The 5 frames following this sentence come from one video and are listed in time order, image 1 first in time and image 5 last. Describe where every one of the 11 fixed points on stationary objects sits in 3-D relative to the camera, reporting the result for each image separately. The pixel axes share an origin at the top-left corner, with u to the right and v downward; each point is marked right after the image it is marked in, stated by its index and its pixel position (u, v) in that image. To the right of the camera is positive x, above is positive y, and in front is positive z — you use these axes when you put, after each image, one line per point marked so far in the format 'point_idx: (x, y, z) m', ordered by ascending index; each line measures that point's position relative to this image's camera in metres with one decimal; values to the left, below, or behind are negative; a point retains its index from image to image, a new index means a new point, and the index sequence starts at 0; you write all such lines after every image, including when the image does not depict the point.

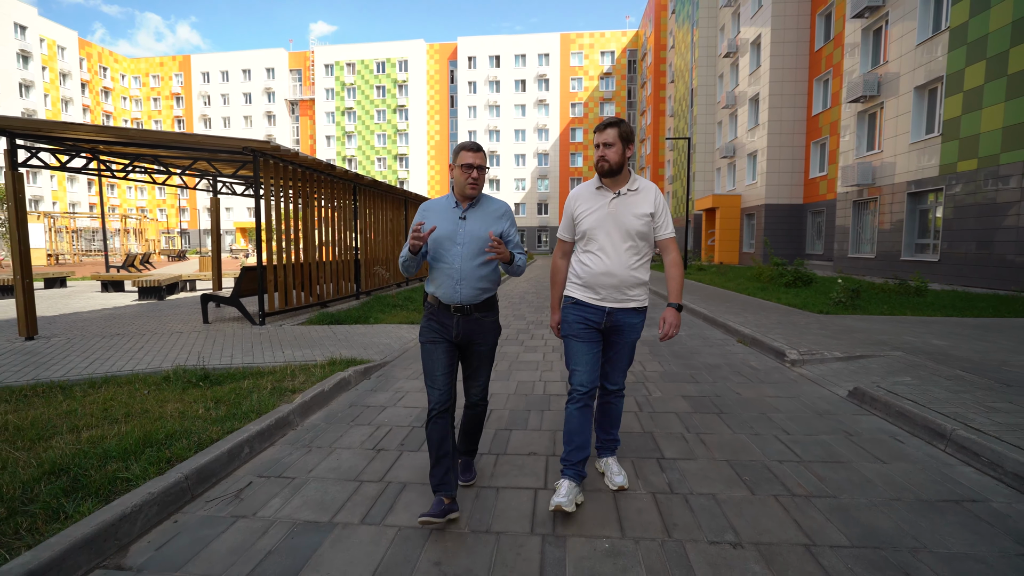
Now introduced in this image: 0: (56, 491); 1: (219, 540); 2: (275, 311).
0: (-2.7, -1.2, +3.0) m
1: (-1.6, -1.4, +2.8) m
2: (-4.5, -0.4, +9.5) m
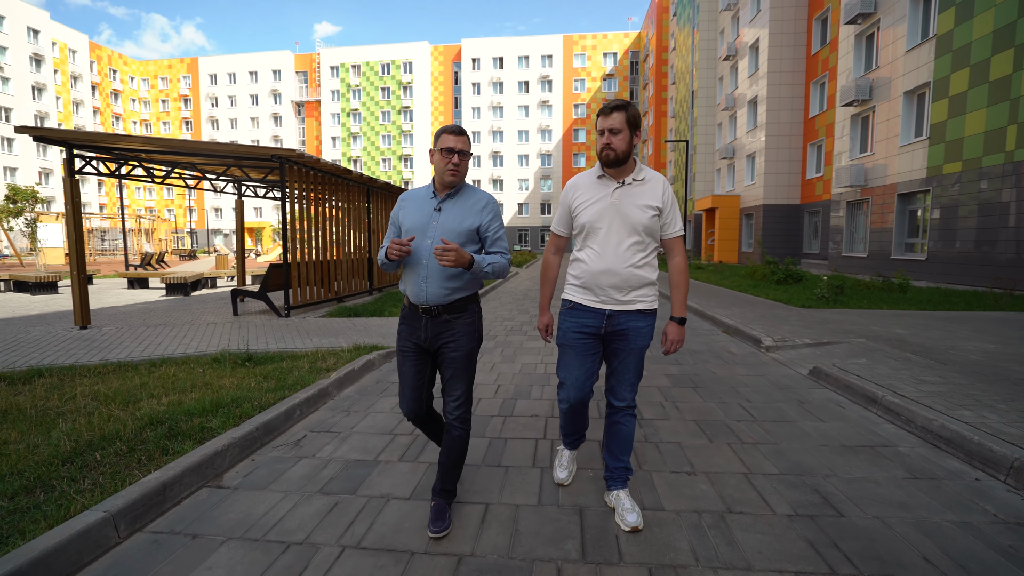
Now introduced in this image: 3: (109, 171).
0: (-2.6, -1.1, +3.8) m
1: (-1.6, -1.3, +3.6) m
2: (-4.5, -0.3, +10.3) m
3: (-7.2, +2.1, +8.9) m
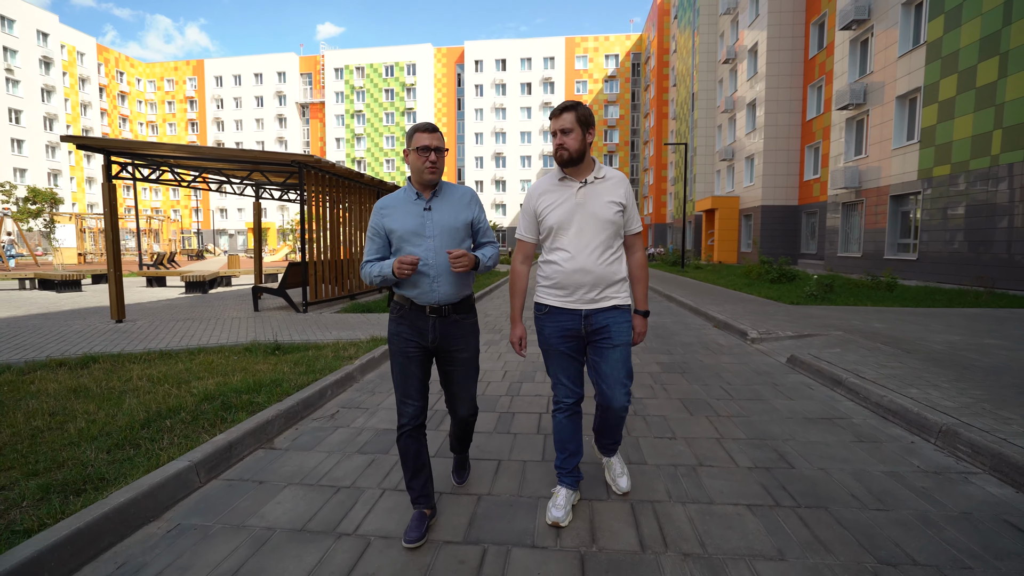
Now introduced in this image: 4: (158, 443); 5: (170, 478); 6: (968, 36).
0: (-2.6, -1.1, +4.4) m
1: (-1.5, -1.2, +4.2) m
2: (-4.4, -0.3, +10.9) m
3: (-7.2, +2.2, +9.5) m
4: (-2.6, -1.2, +3.7) m
5: (-2.2, -1.2, +3.1) m
6: (+14.6, +8.1, +15.9) m
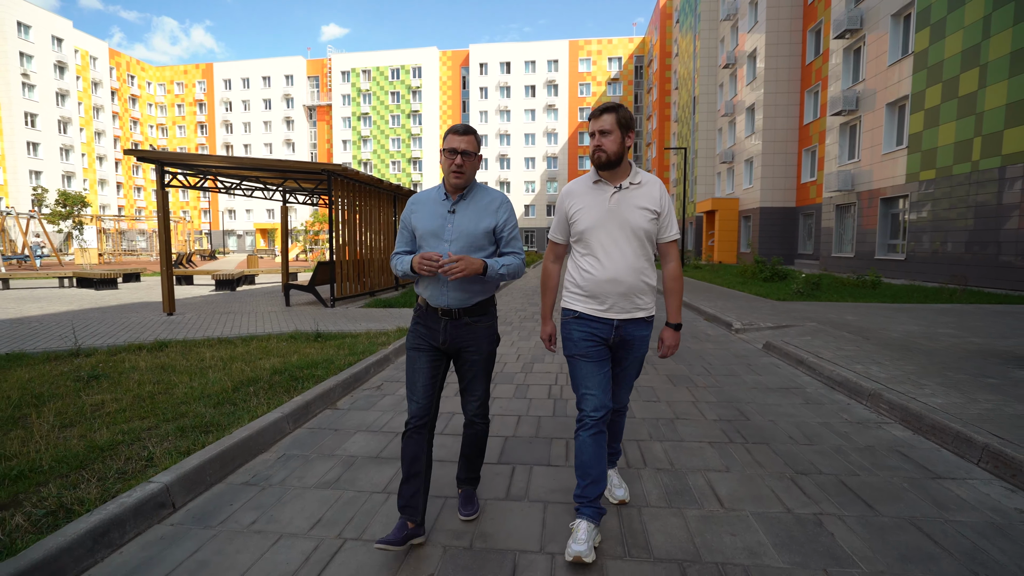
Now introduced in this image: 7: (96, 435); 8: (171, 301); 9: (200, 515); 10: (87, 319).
0: (-2.4, -1.0, +5.4) m
1: (-1.4, -1.2, +5.1) m
2: (-4.2, -0.2, +12.0) m
3: (-7.0, +2.2, +10.5) m
4: (-2.5, -1.1, +4.7) m
5: (-2.0, -1.1, +4.1) m
6: (+14.8, +8.1, +16.8) m
7: (-3.2, -1.1, +3.9) m
8: (-6.8, -0.3, +9.8) m
9: (-1.9, -1.4, +3.0) m
10: (-7.7, -0.6, +8.9) m
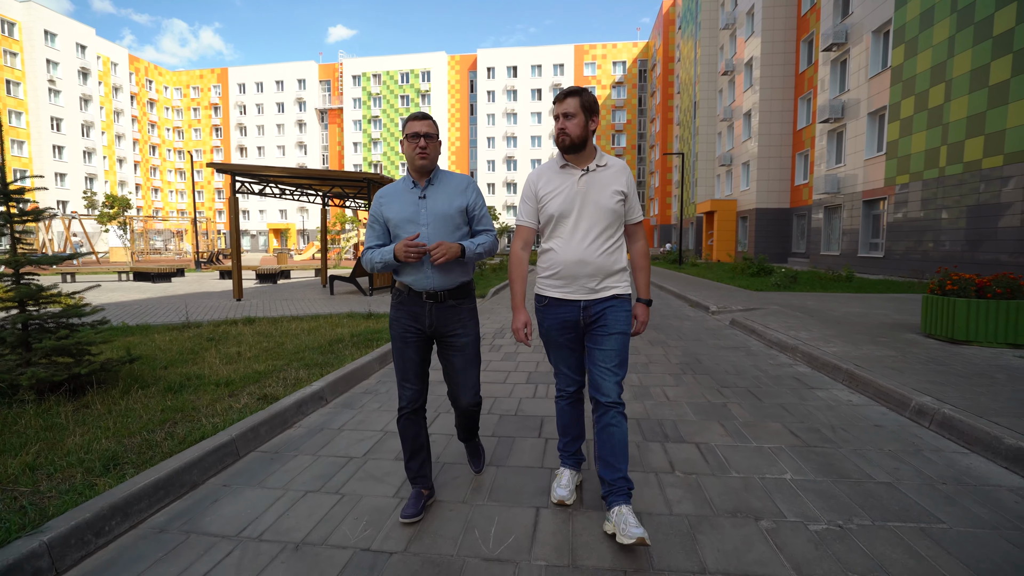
0: (-2.1, -0.8, +7.2) m
1: (-1.1, -1.0, +7.0) m
2: (-3.8, 0.0, +13.8) m
3: (-6.6, +2.5, +12.4) m
4: (-2.2, -0.8, +6.5) m
5: (-1.7, -0.9, +5.9) m
6: (+15.2, +8.3, +18.4) m
7: (-3.0, -0.9, +5.7) m
8: (-6.4, 0.0, +11.7) m
9: (-1.6, -1.1, +4.8) m
10: (-7.4, -0.3, +10.8) m
